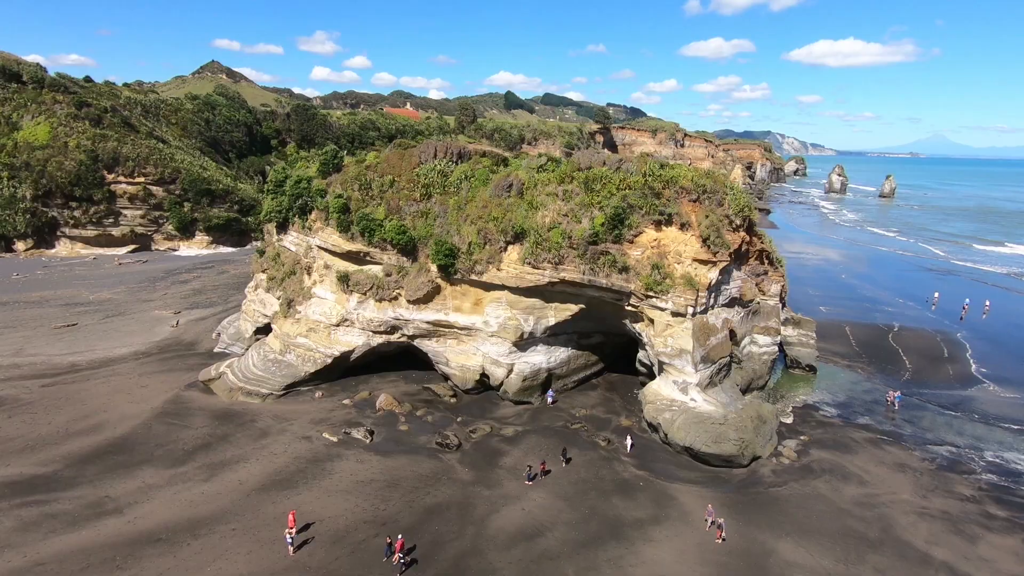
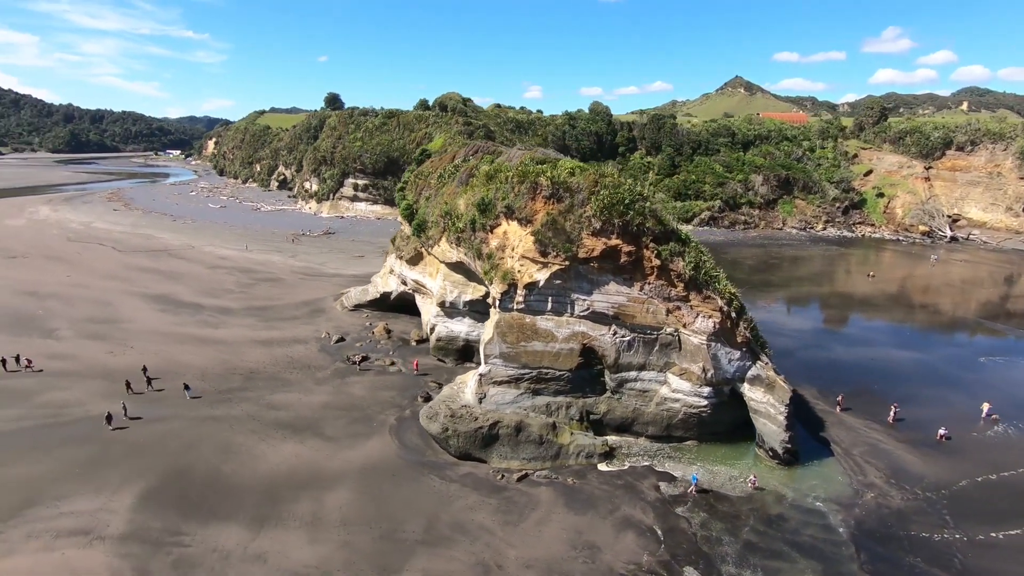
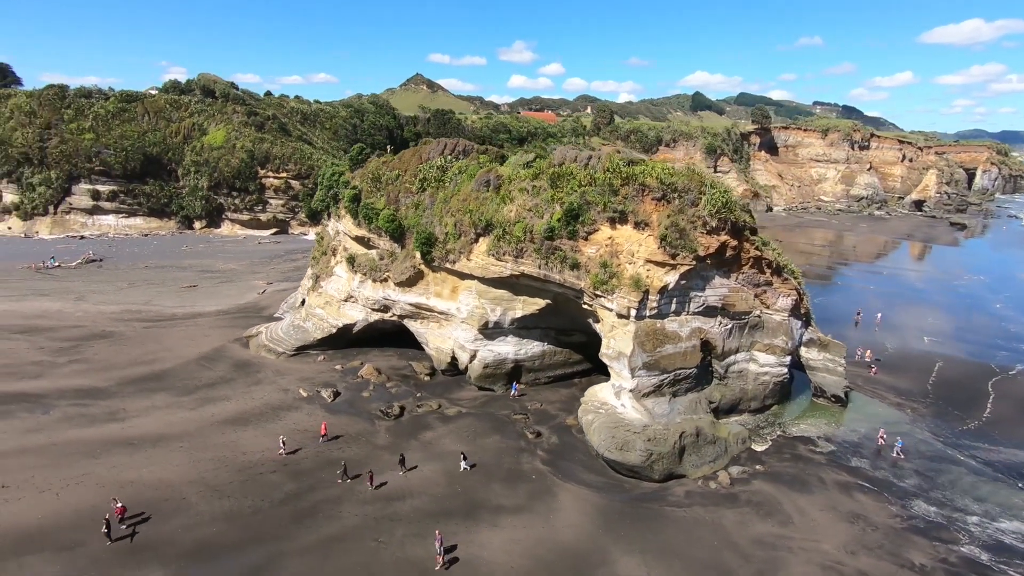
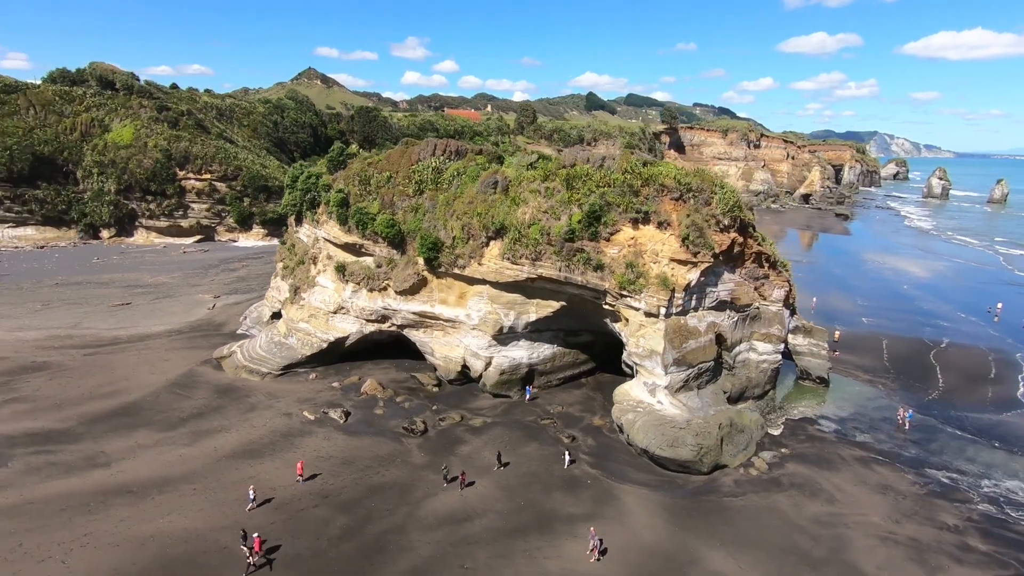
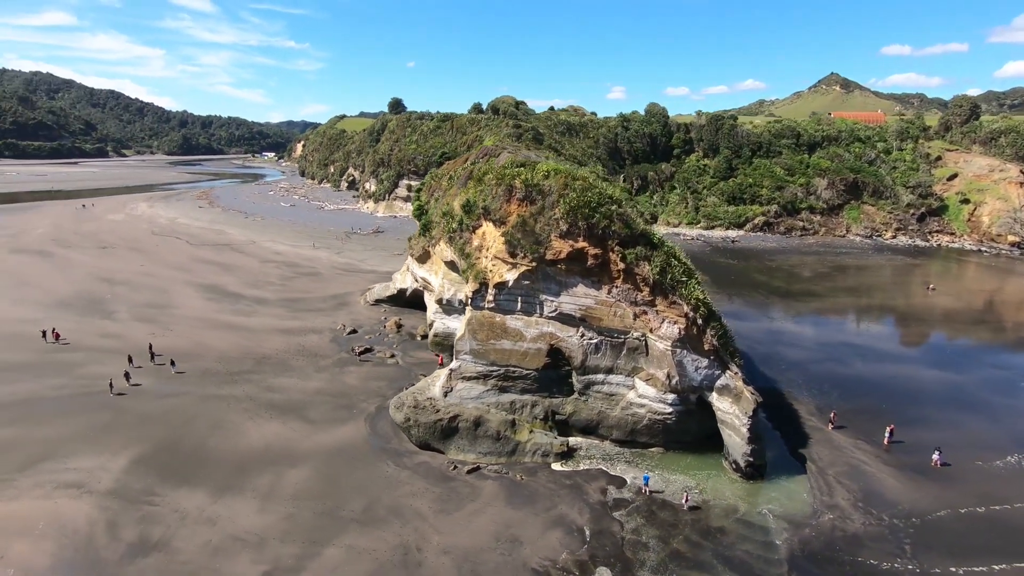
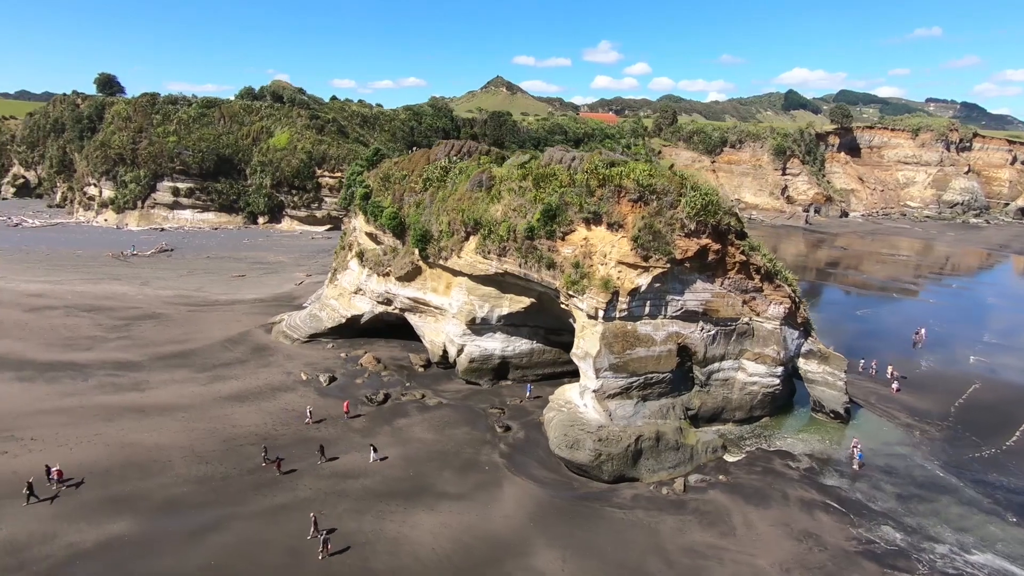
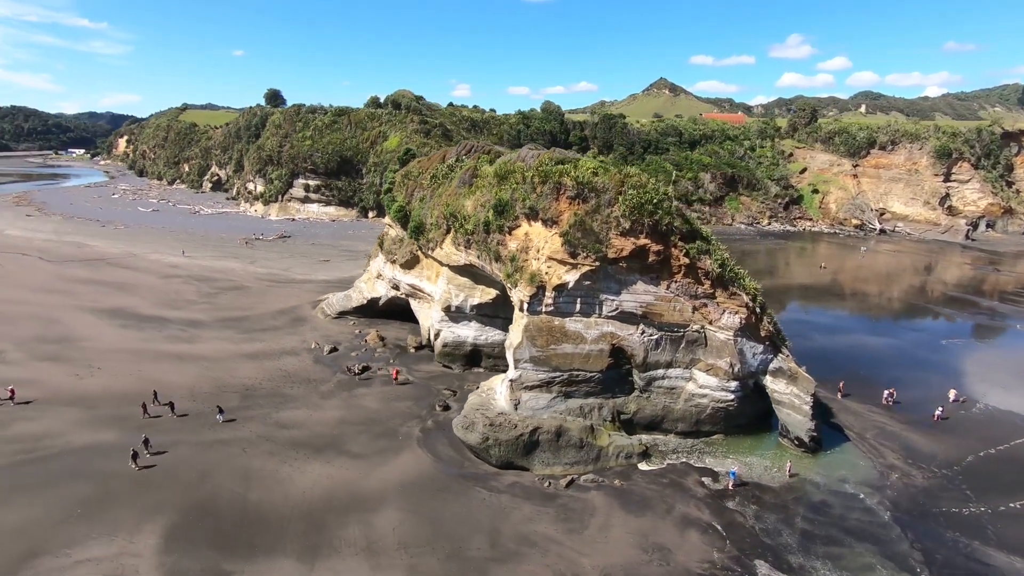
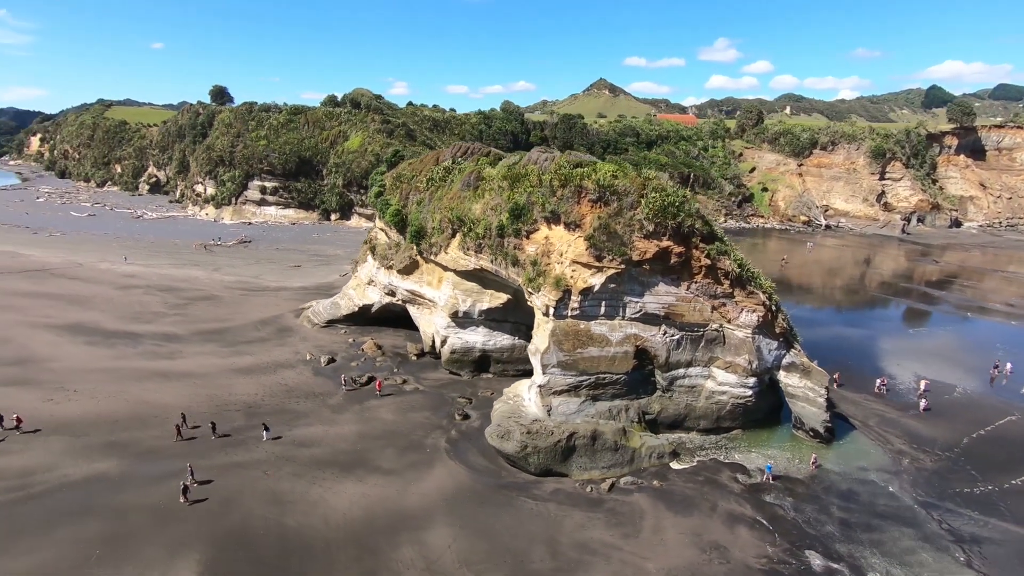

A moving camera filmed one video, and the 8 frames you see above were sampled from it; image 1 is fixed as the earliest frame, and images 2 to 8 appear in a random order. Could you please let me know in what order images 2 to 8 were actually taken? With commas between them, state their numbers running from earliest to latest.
4, 3, 6, 8, 7, 2, 5
